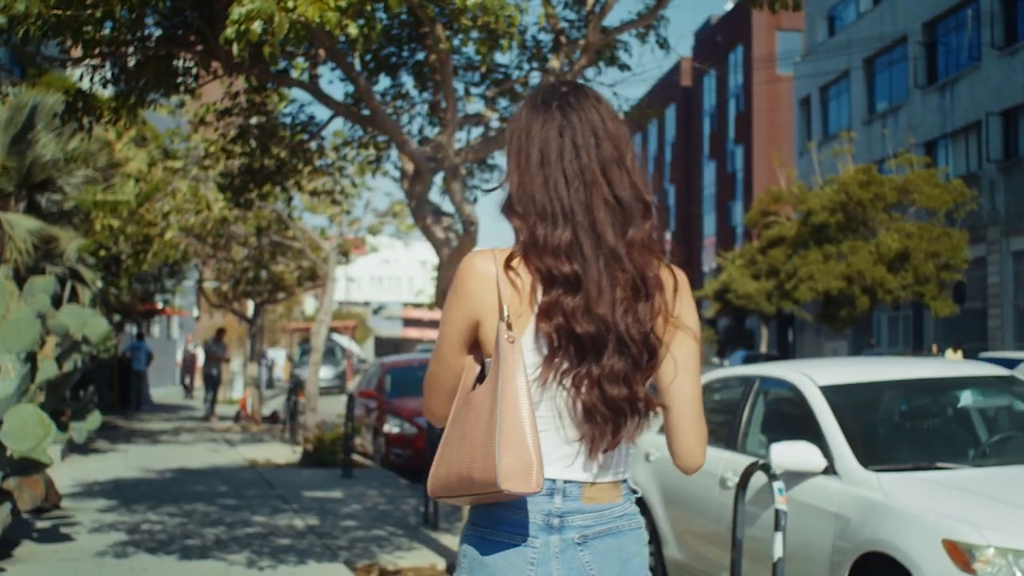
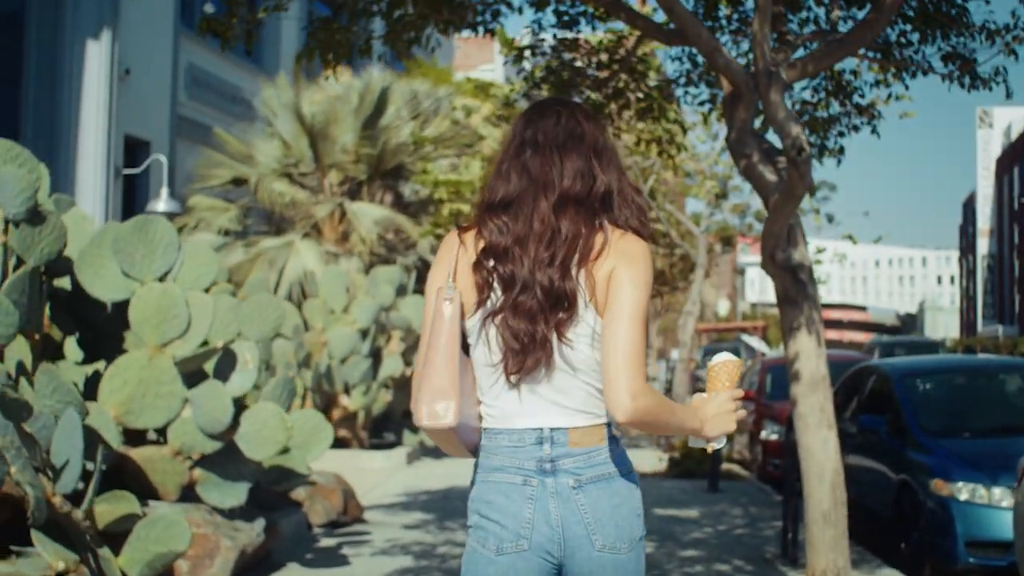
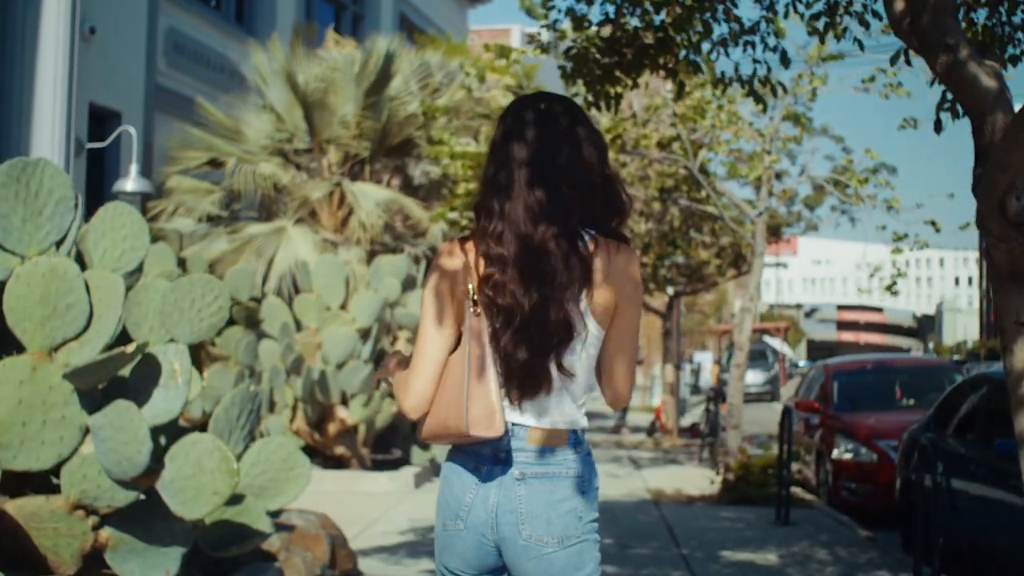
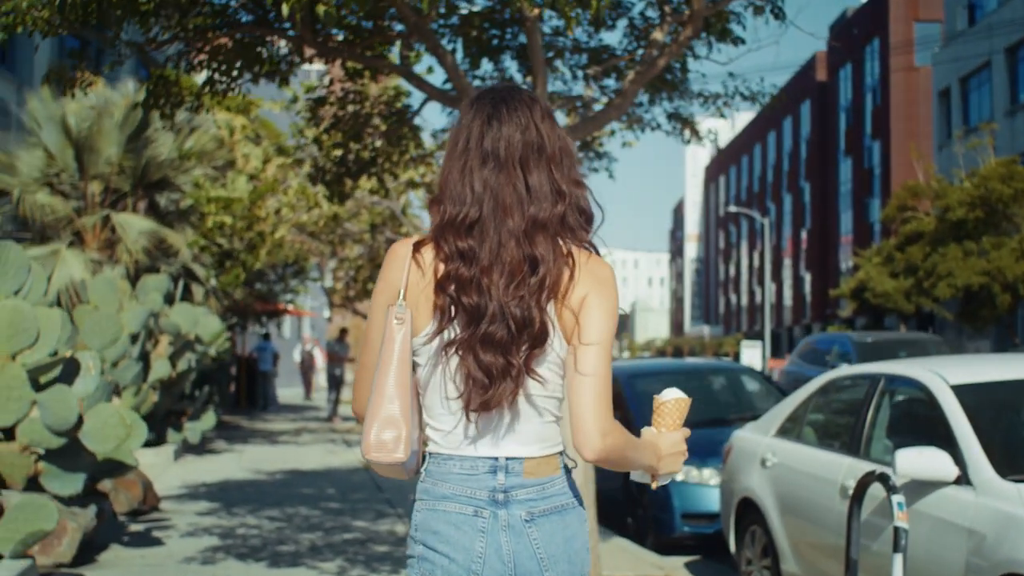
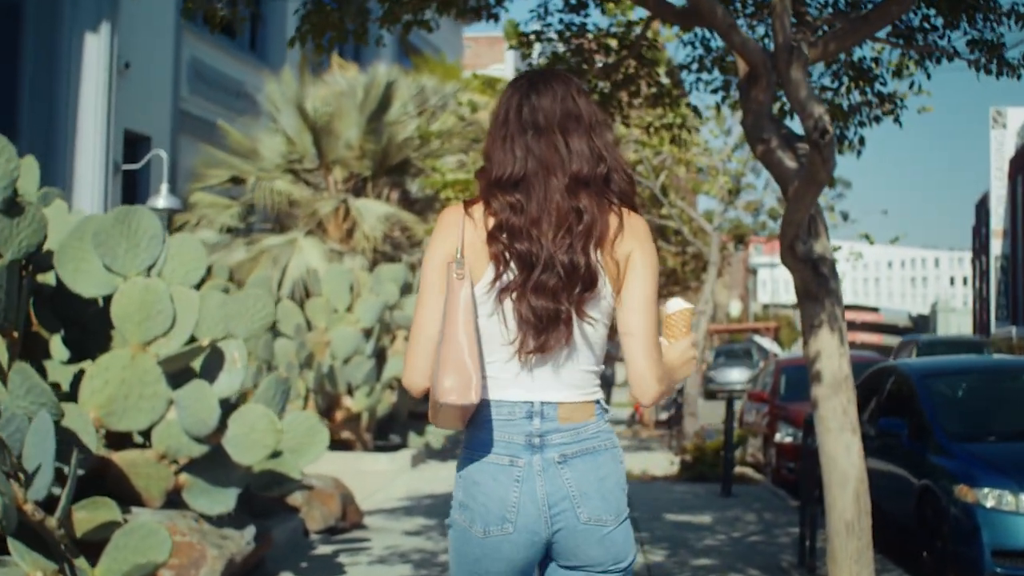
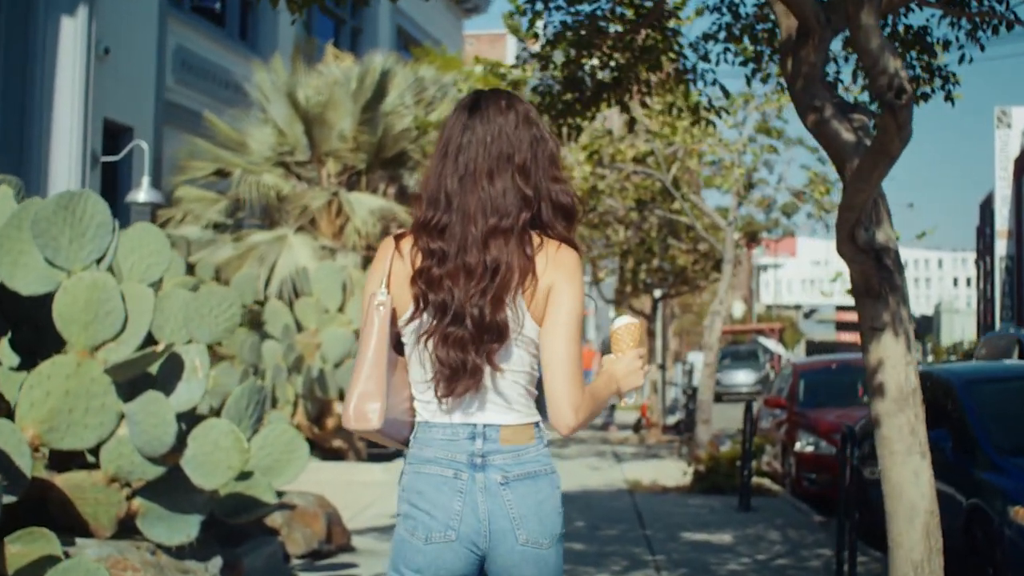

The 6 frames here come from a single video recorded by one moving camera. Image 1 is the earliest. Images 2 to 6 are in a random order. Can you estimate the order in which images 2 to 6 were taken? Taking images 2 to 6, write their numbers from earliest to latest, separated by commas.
4, 2, 5, 6, 3
